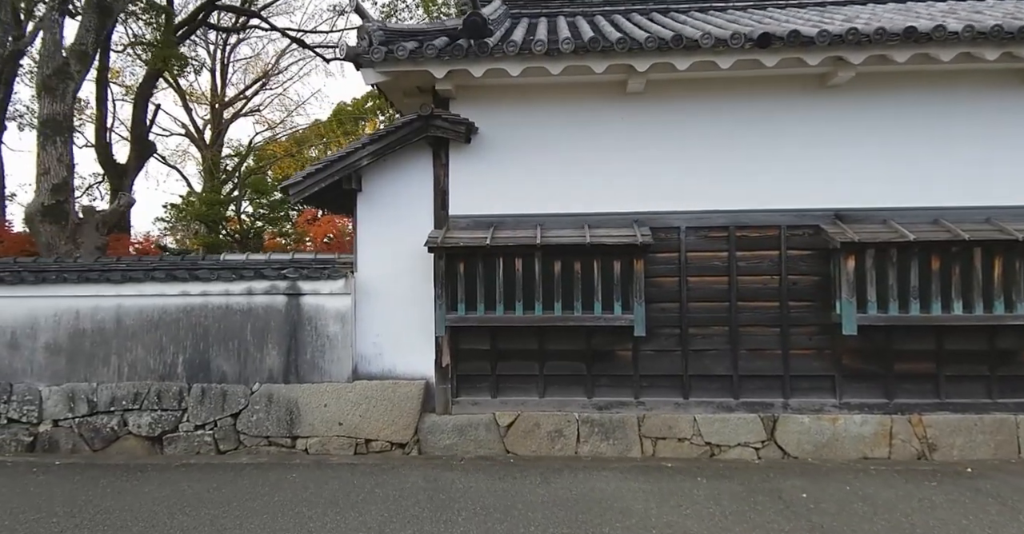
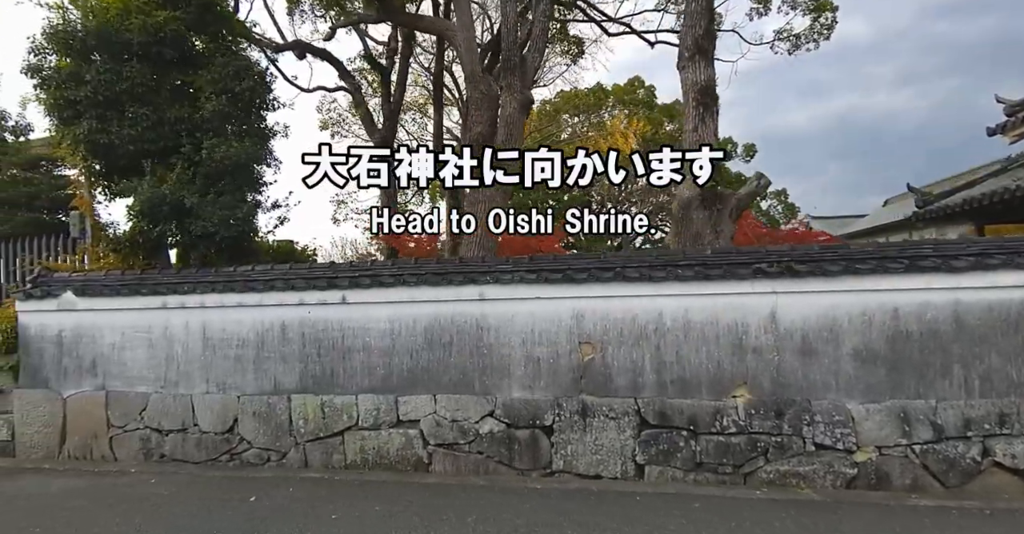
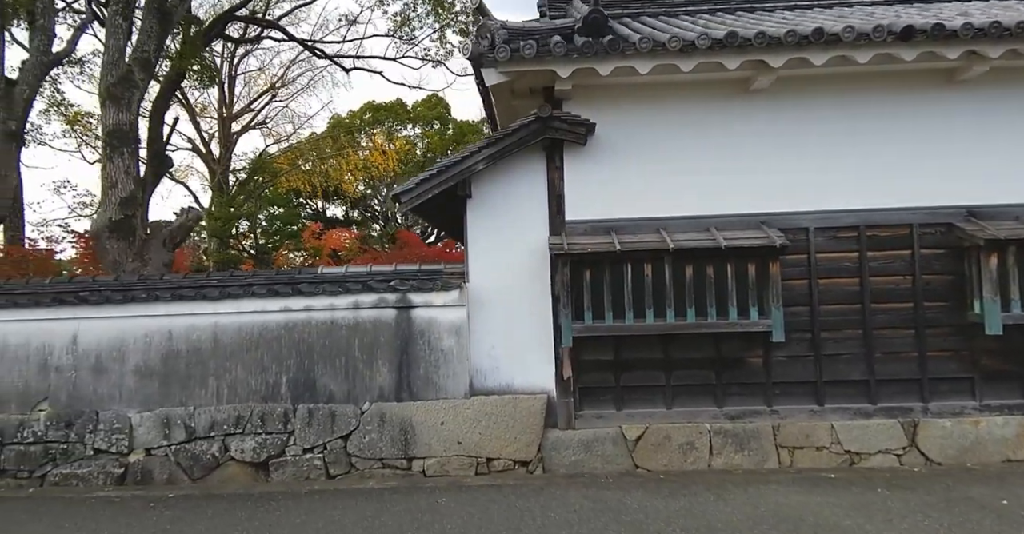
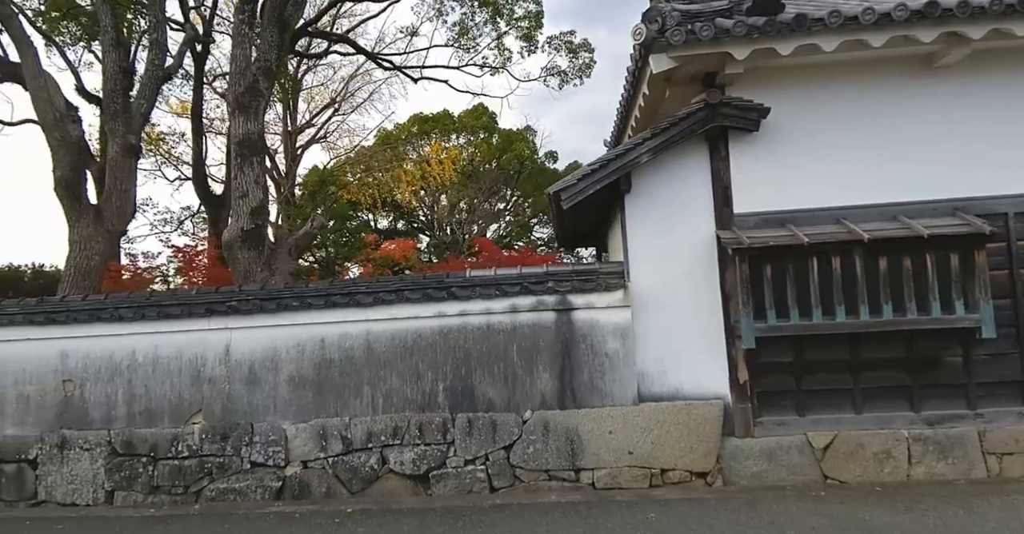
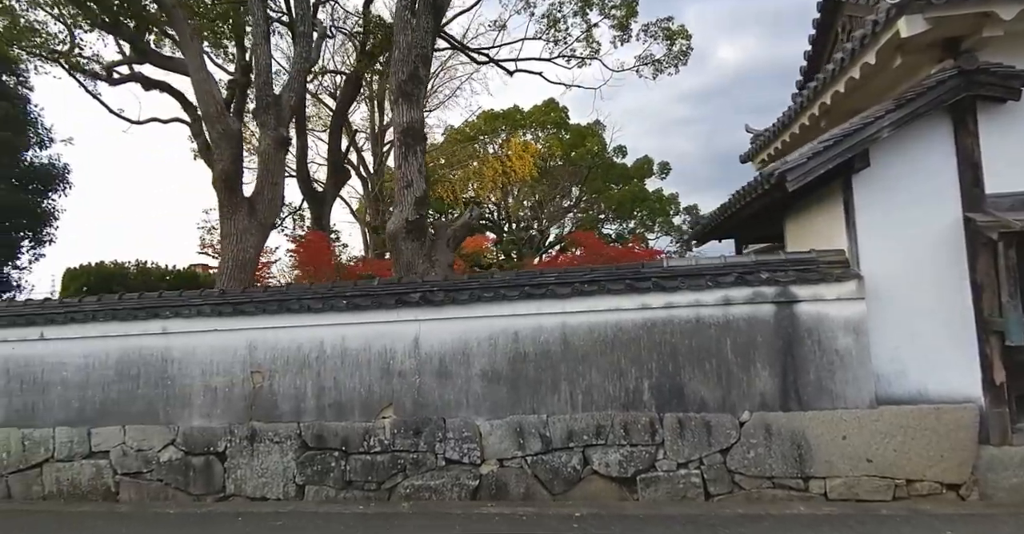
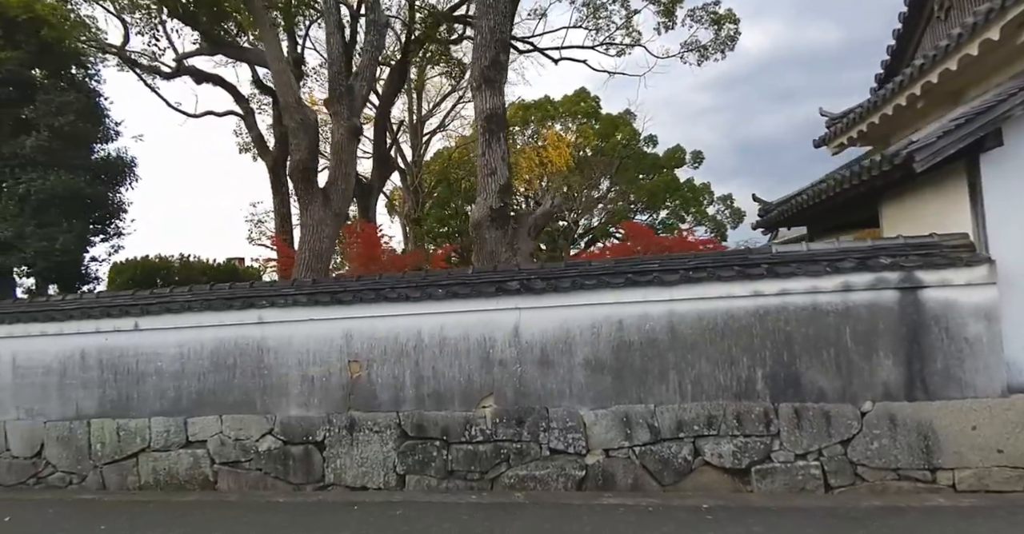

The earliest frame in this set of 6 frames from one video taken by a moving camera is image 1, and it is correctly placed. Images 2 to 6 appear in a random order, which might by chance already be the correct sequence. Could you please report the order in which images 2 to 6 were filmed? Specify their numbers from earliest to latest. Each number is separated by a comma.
3, 4, 5, 6, 2
